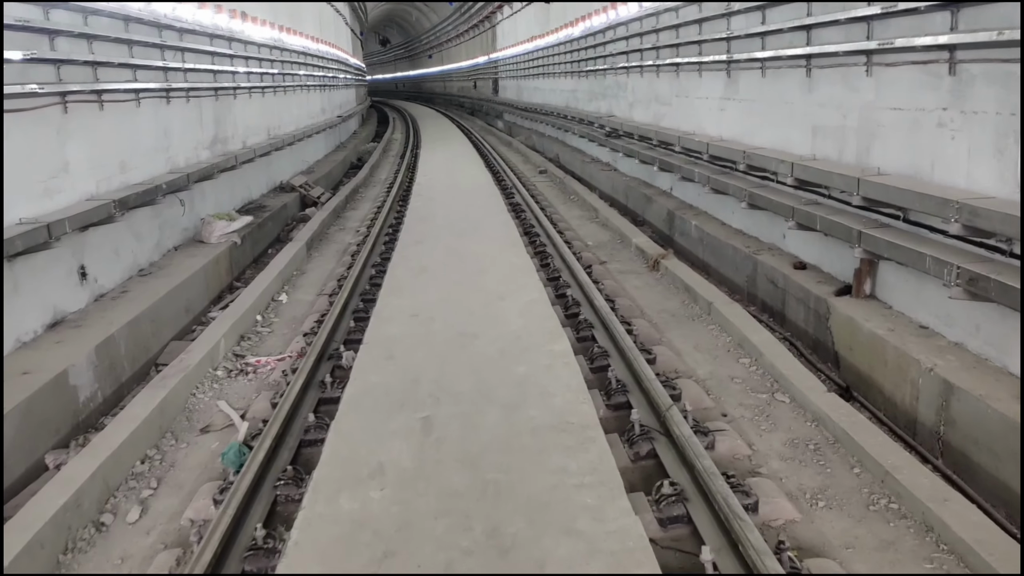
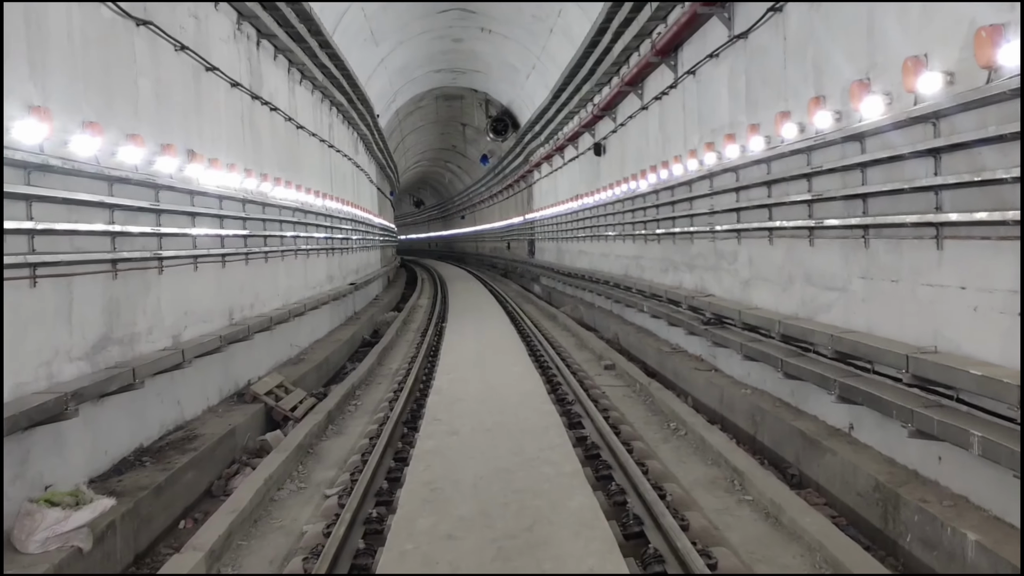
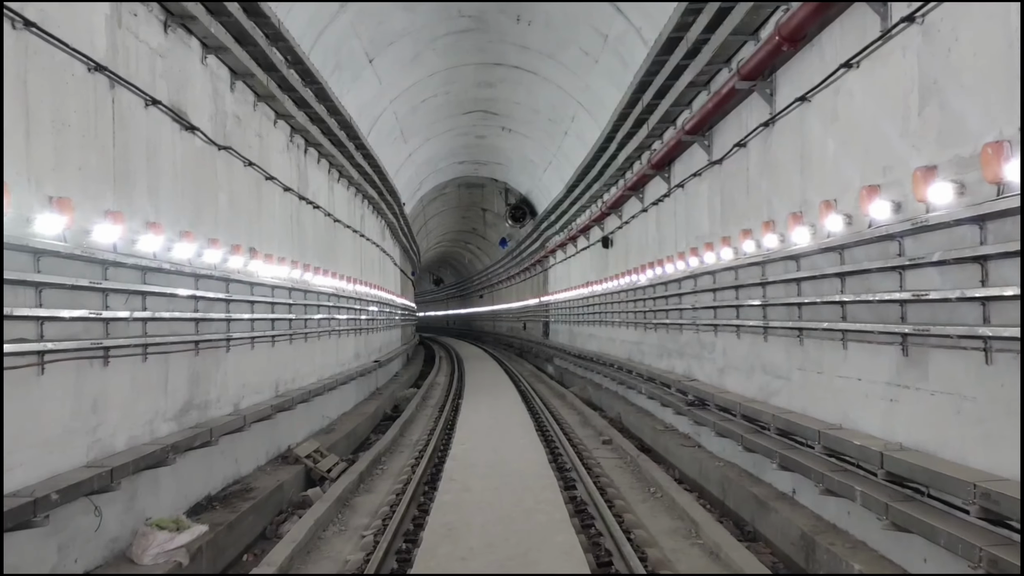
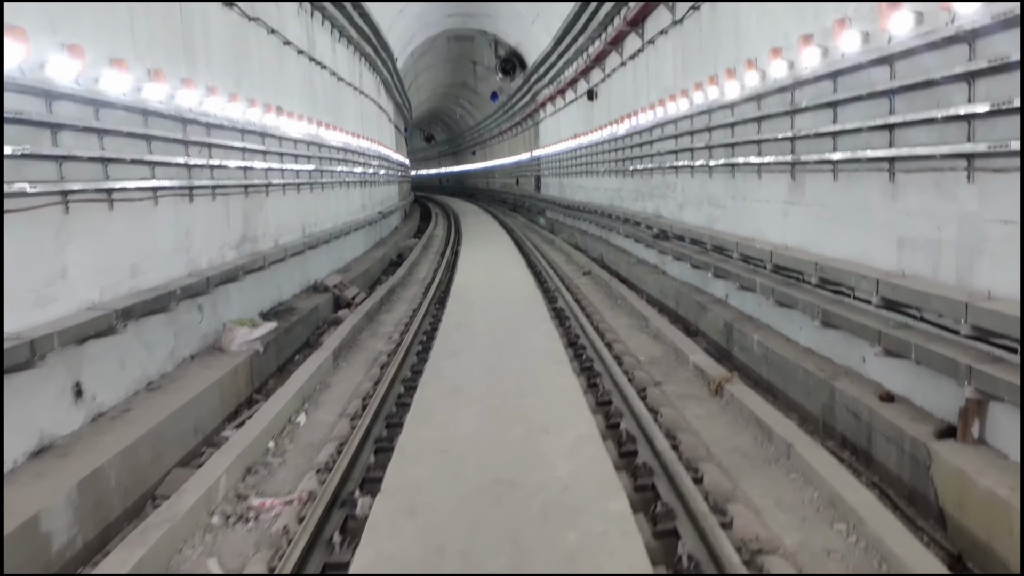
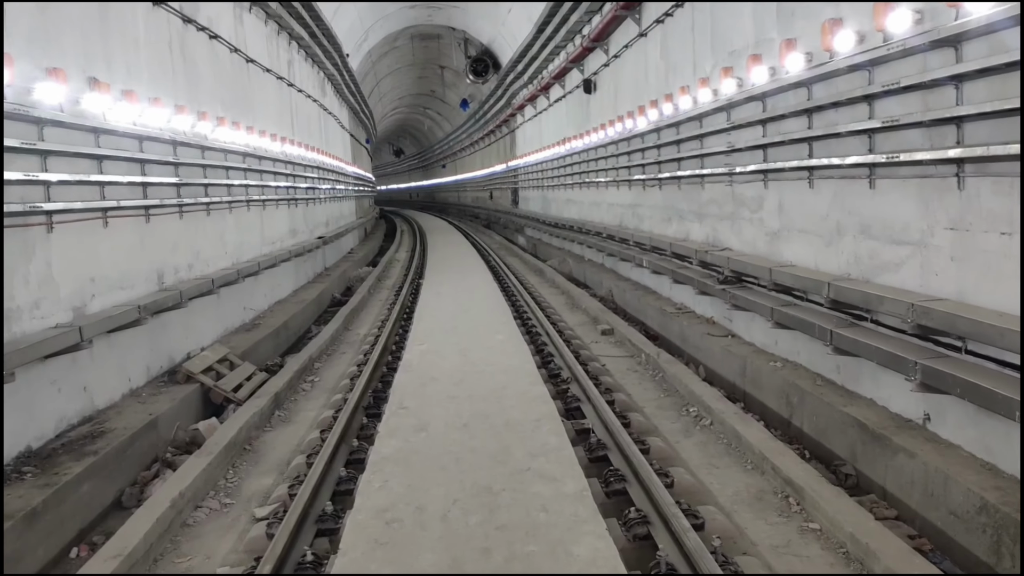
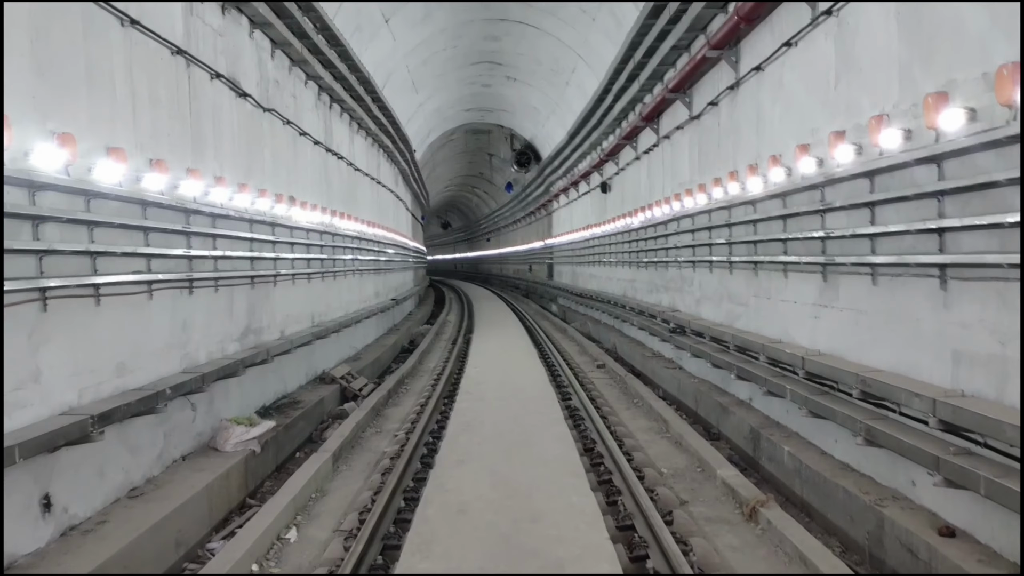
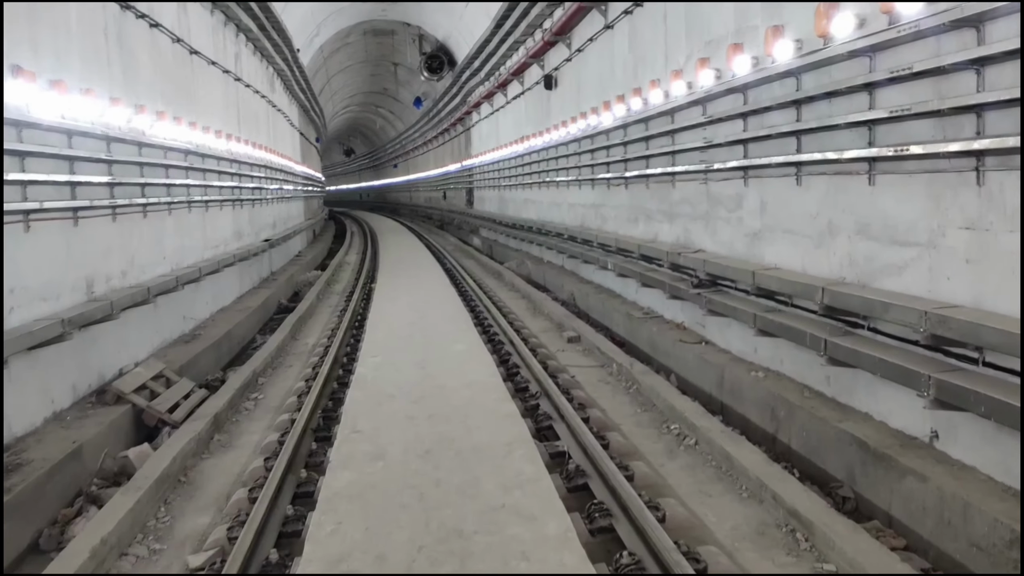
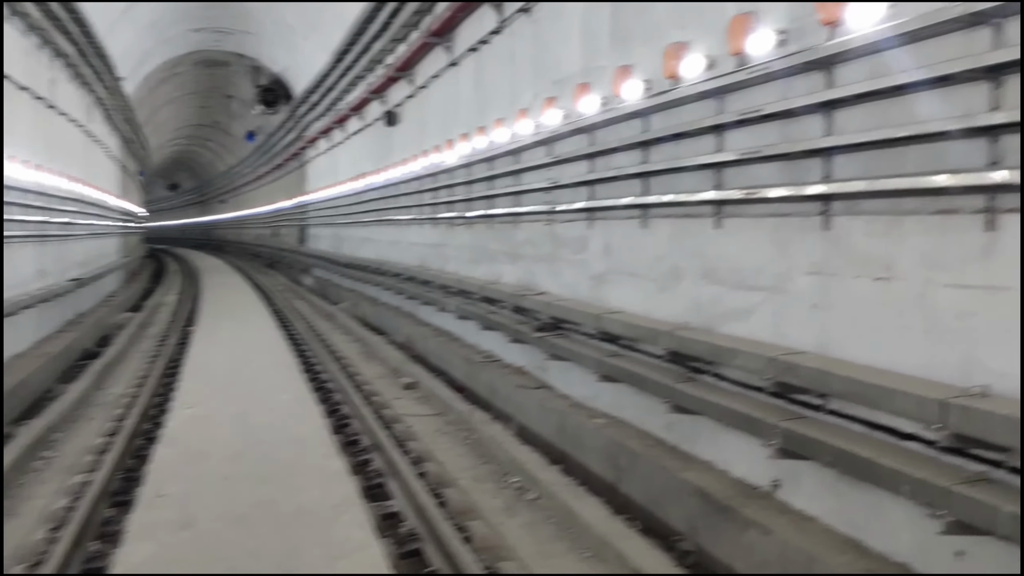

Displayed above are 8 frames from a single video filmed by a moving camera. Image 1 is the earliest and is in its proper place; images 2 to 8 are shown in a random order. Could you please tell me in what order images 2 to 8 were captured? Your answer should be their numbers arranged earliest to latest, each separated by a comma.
4, 6, 3, 2, 5, 7, 8
